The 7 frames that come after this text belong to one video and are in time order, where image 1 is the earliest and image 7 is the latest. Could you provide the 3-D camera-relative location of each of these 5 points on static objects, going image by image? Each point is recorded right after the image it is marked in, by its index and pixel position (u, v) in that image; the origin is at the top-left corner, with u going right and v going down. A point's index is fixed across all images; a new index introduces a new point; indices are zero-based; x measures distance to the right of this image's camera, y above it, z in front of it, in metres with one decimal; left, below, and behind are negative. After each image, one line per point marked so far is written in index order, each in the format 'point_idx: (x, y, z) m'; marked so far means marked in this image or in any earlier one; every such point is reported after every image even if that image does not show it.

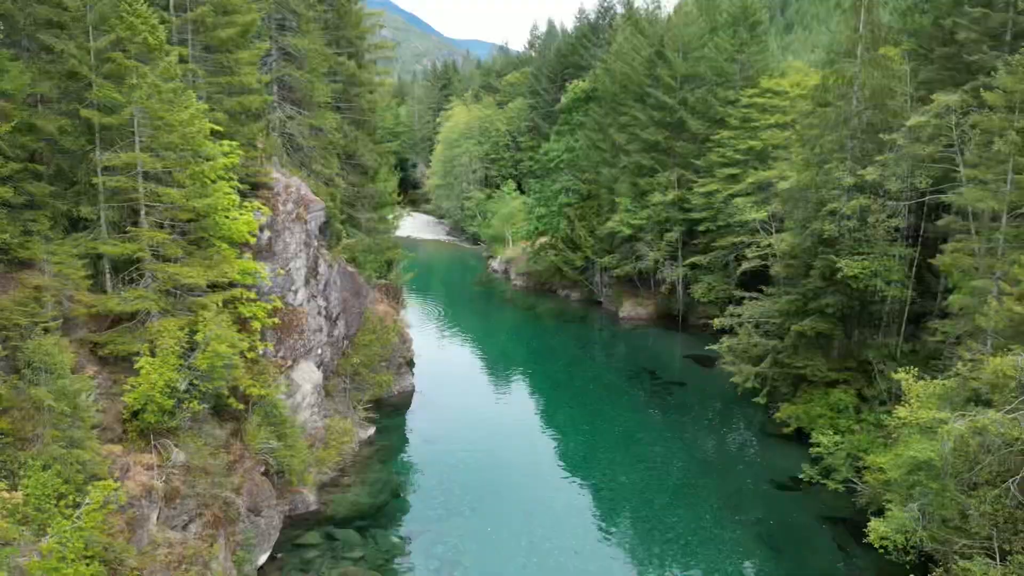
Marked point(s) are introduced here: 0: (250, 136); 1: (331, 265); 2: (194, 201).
0: (-6.0, +3.5, +16.7) m
1: (-4.9, +0.6, +19.9) m
2: (-5.6, +1.5, +12.8) m
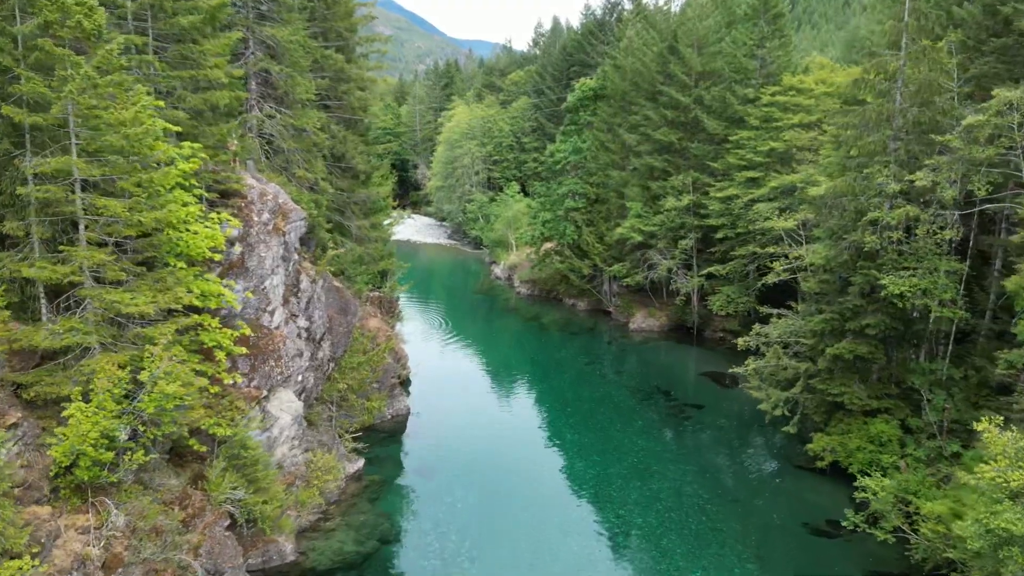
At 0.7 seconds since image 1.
0: (-6.0, +3.0, +14.8) m
1: (-4.8, +0.2, +17.9) m
2: (-5.6, +1.1, +10.9) m
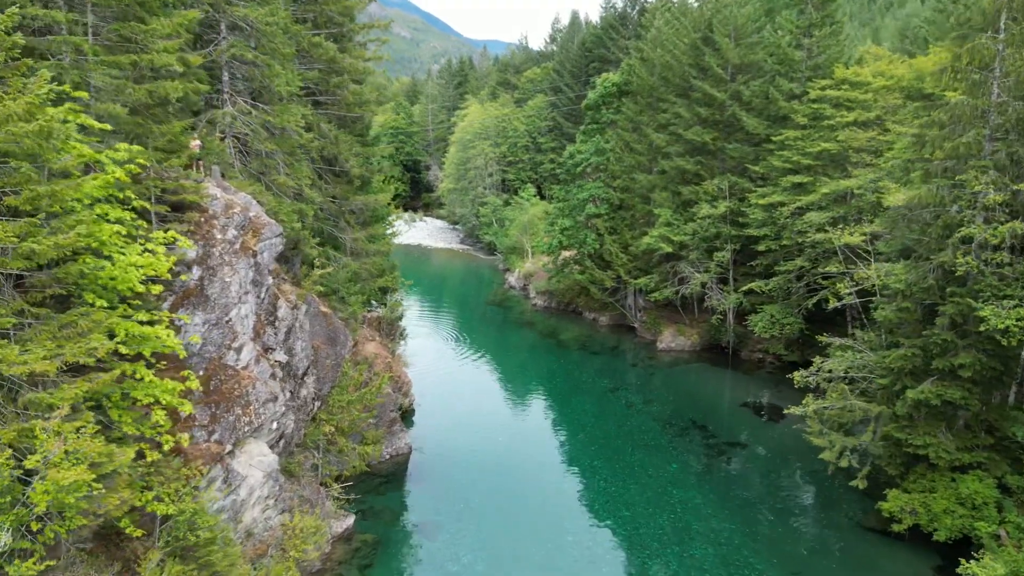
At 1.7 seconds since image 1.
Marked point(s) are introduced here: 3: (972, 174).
0: (-5.7, +2.5, +12.1) m
1: (-4.5, -0.4, +15.2) m
2: (-5.3, +0.5, +8.2) m
3: (+8.9, +2.2, +14.0) m
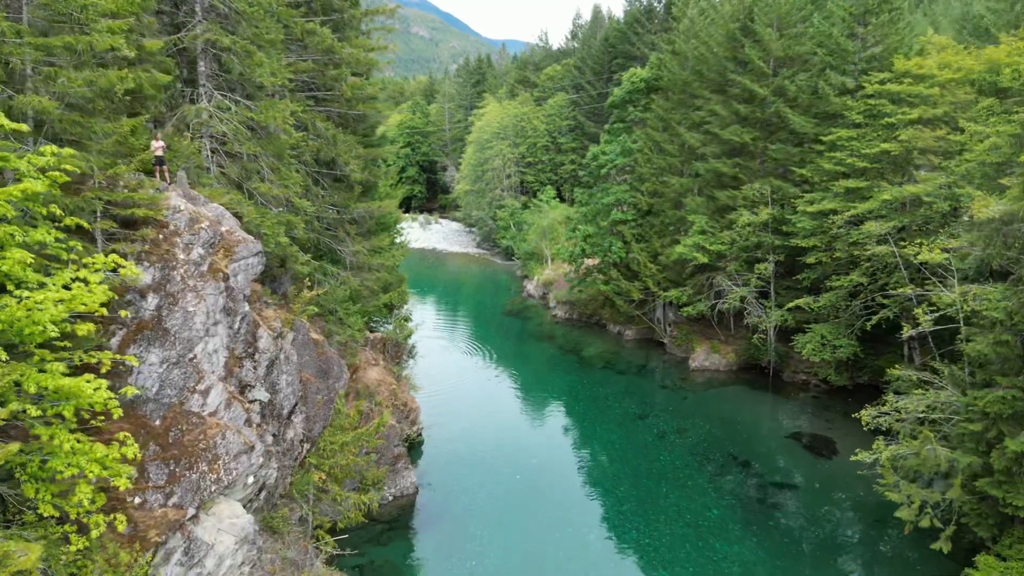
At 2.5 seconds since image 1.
0: (-5.4, +2.0, +10.0) m
1: (-4.1, -0.8, +13.1) m
2: (-5.1, +0.1, +6.0) m
3: (+9.2, +1.7, +11.5) m
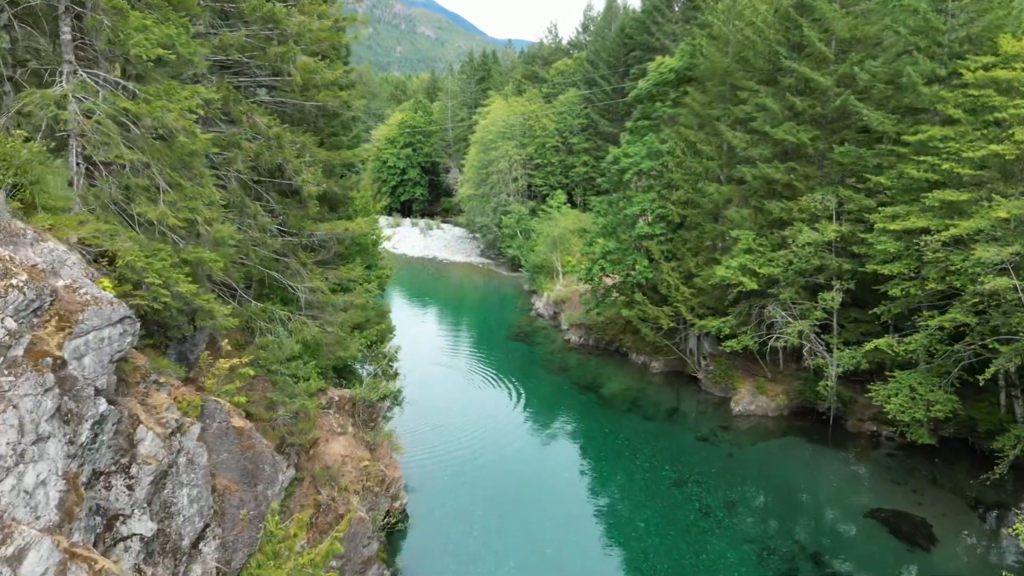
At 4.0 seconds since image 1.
0: (-5.3, +1.2, +5.8) m
1: (-4.0, -1.7, +8.9) m
2: (-5.1, -0.8, +1.8) m
3: (+9.3, +0.8, +7.2) m
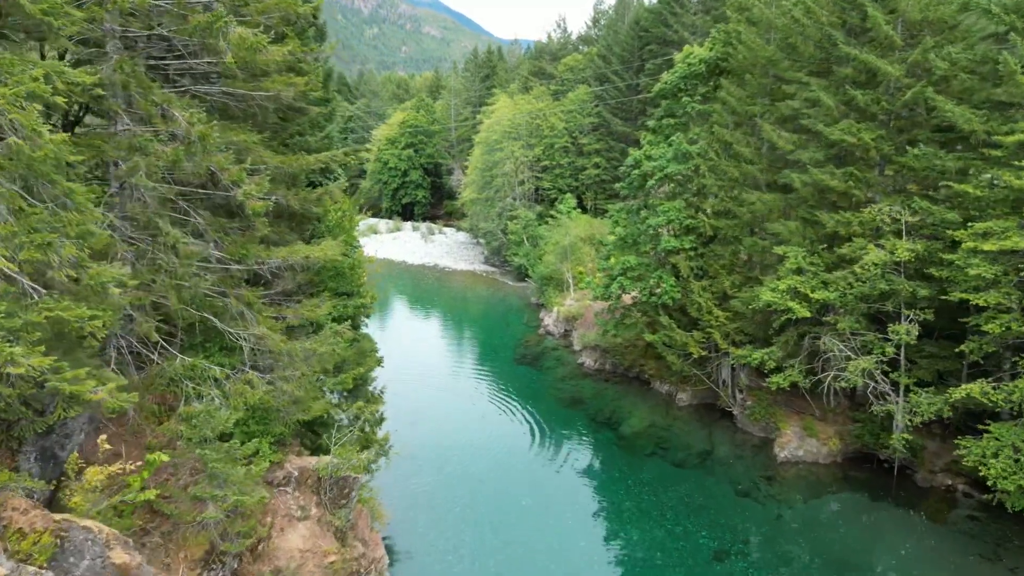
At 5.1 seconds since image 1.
0: (-5.2, +0.5, +2.7) m
1: (-3.9, -2.3, +5.8) m
2: (-5.0, -1.4, -1.2) m
3: (+9.4, +0.1, +4.0) m
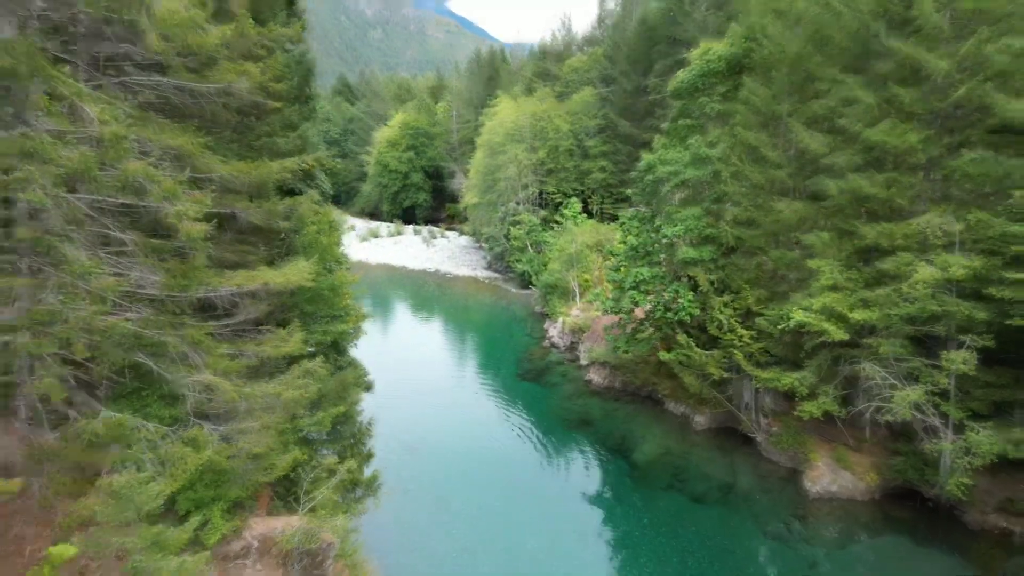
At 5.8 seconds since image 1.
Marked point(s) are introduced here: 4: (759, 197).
0: (-5.2, +0.1, +1.0) m
1: (-3.9, -2.8, +4.1) m
2: (-5.1, -1.9, -3.0) m
3: (+9.4, -0.3, +2.2) m
4: (+6.4, +2.4, +18.6) m
